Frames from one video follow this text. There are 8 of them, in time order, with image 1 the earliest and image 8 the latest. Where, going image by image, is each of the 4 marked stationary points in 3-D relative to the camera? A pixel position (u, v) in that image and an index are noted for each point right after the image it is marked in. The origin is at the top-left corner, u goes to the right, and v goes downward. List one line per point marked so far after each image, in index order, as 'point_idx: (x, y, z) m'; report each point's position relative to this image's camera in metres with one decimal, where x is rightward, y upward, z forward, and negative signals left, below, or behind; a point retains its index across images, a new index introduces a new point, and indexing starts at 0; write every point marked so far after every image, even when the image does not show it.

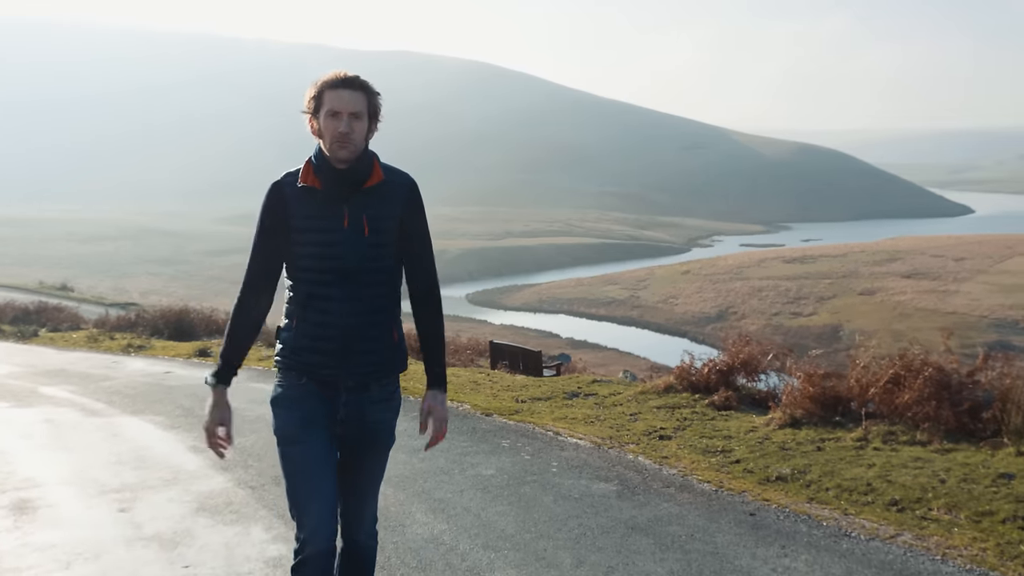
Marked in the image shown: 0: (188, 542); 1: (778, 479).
0: (-1.5, -1.2, +4.9) m
1: (+1.4, -1.0, +5.5) m
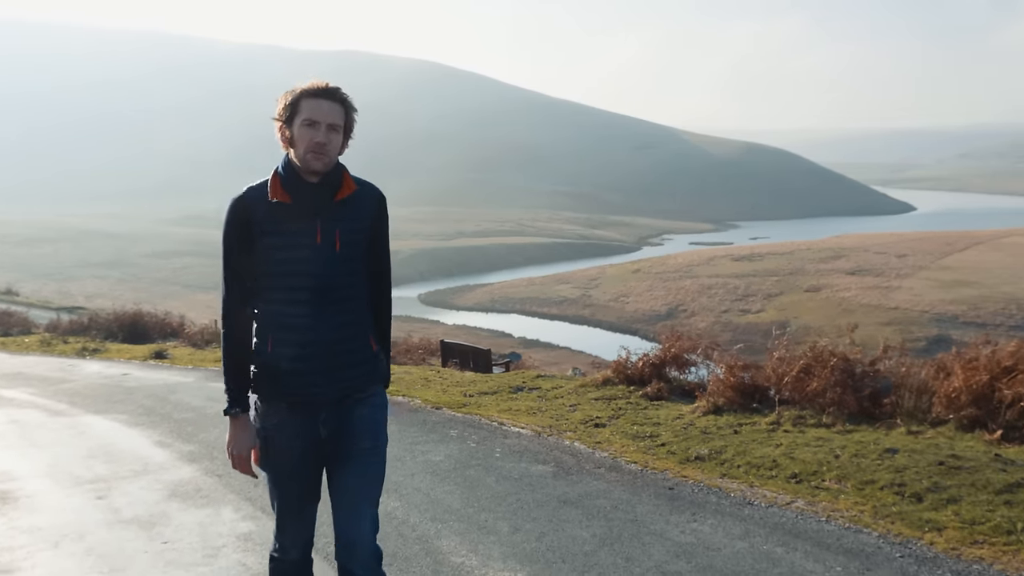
0: (-1.8, -1.2, +5.4) m
1: (+1.1, -1.0, +6.1) m
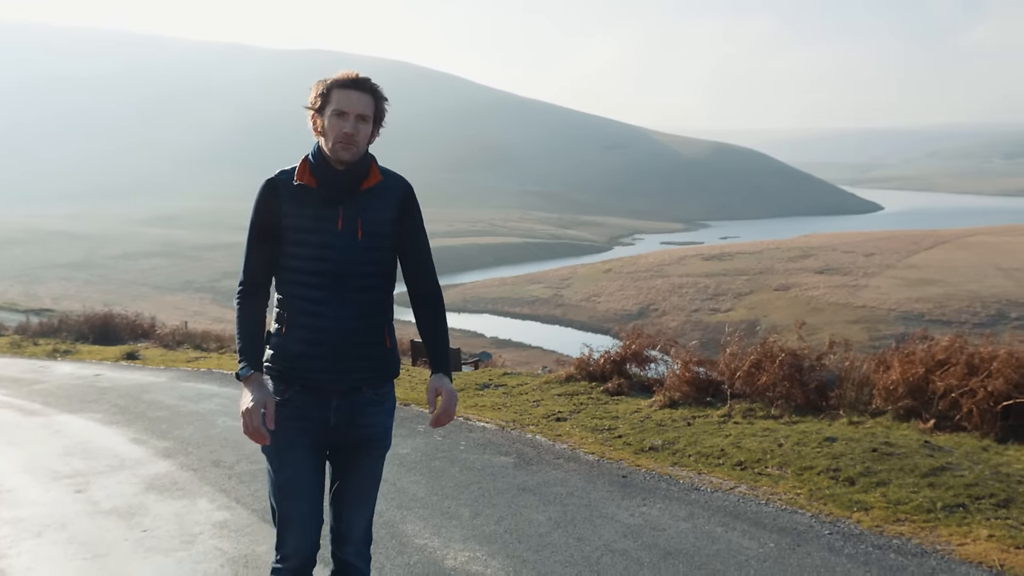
0: (-2.0, -1.2, +5.7) m
1: (+0.9, -1.0, +6.5) m
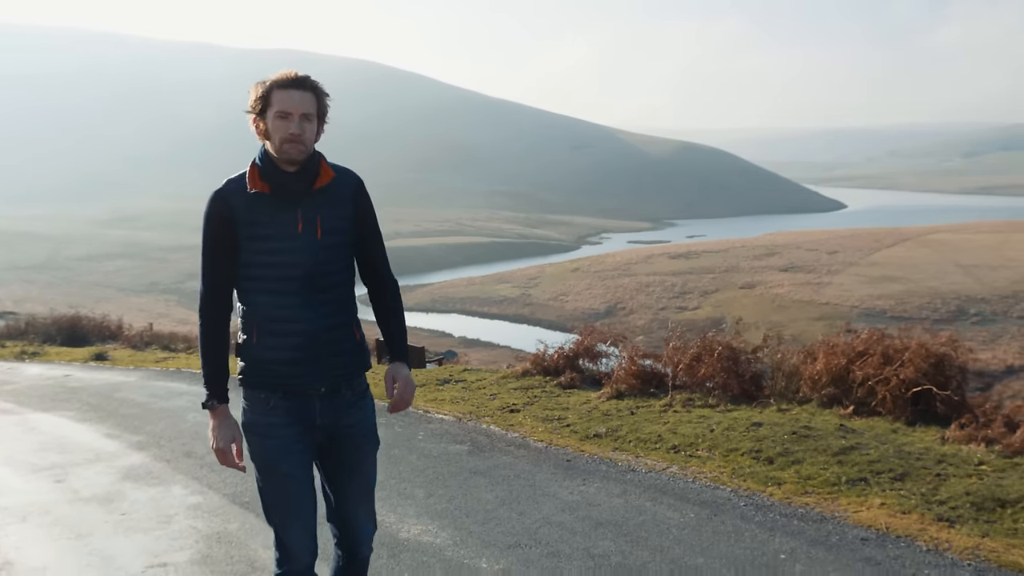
0: (-2.3, -1.2, +6.1) m
1: (+0.6, -1.0, +7.0) m
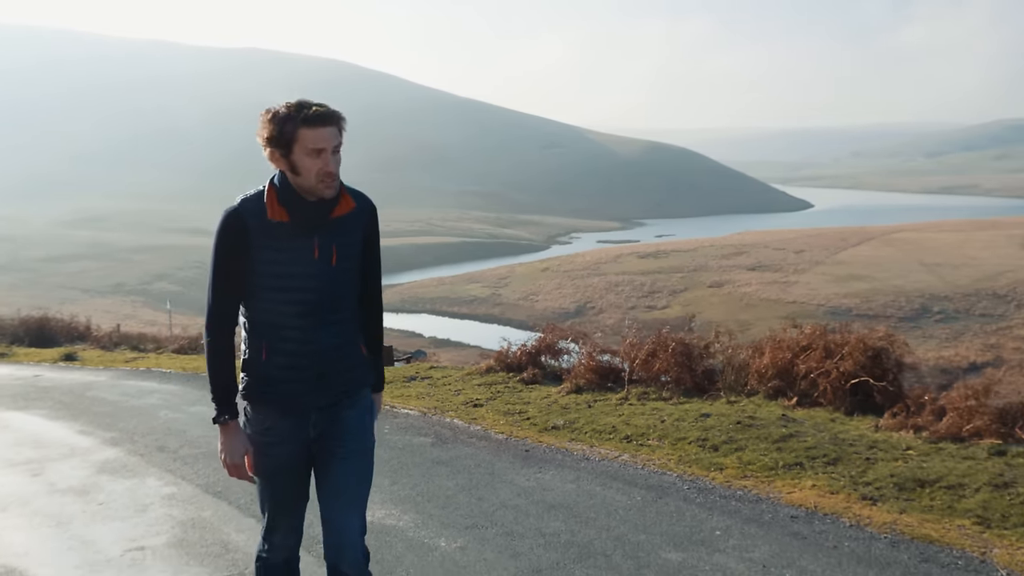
0: (-2.5, -1.2, +6.4) m
1: (+0.3, -1.0, +7.3) m
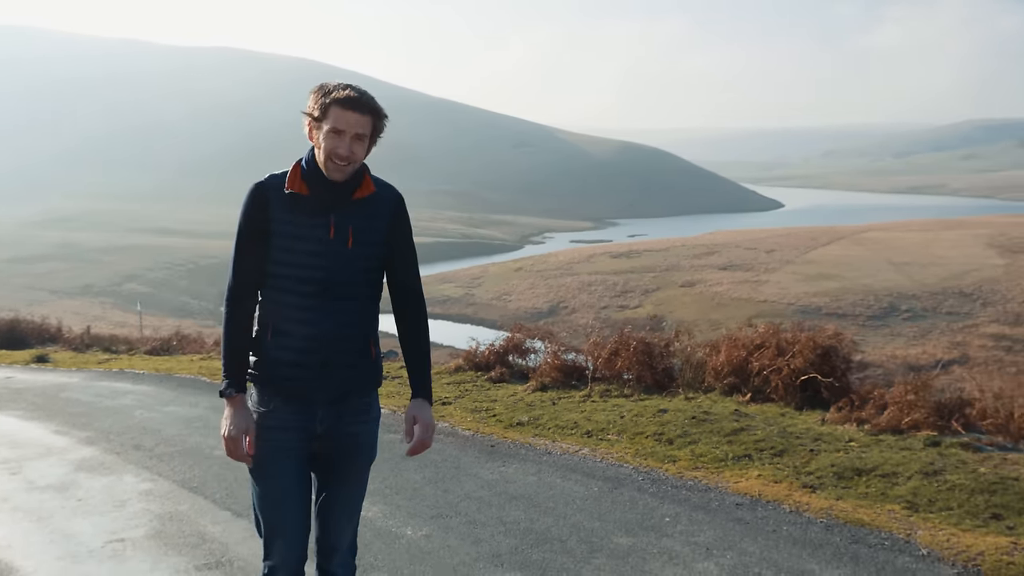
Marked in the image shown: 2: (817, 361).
0: (-2.7, -1.2, +6.6) m
1: (+0.1, -1.0, +7.6) m
2: (+2.1, -0.5, +7.3) m
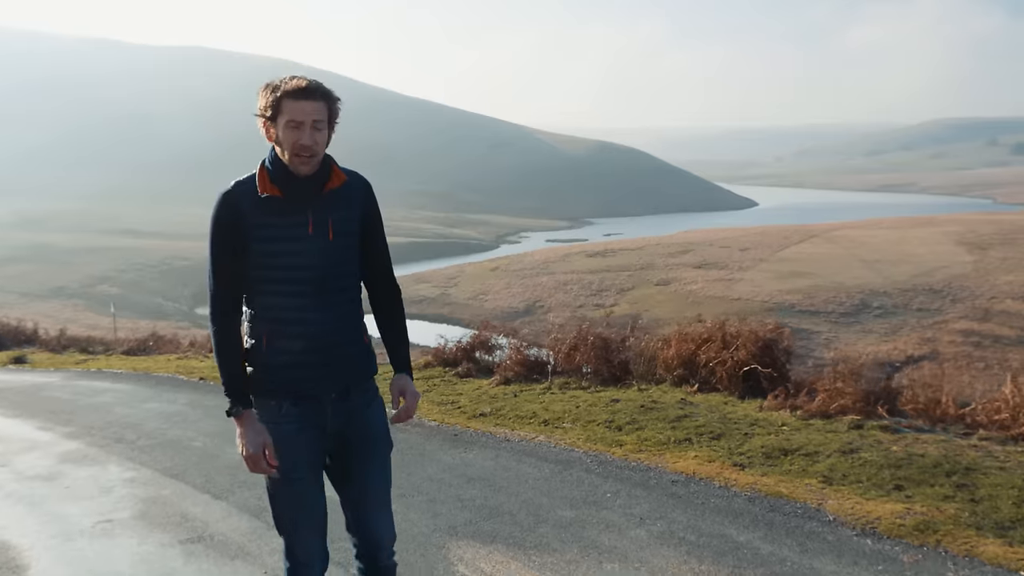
0: (-3.0, -1.2, +7.0) m
1: (-0.2, -1.0, +8.1) m
2: (+1.8, -0.5, +7.8) m
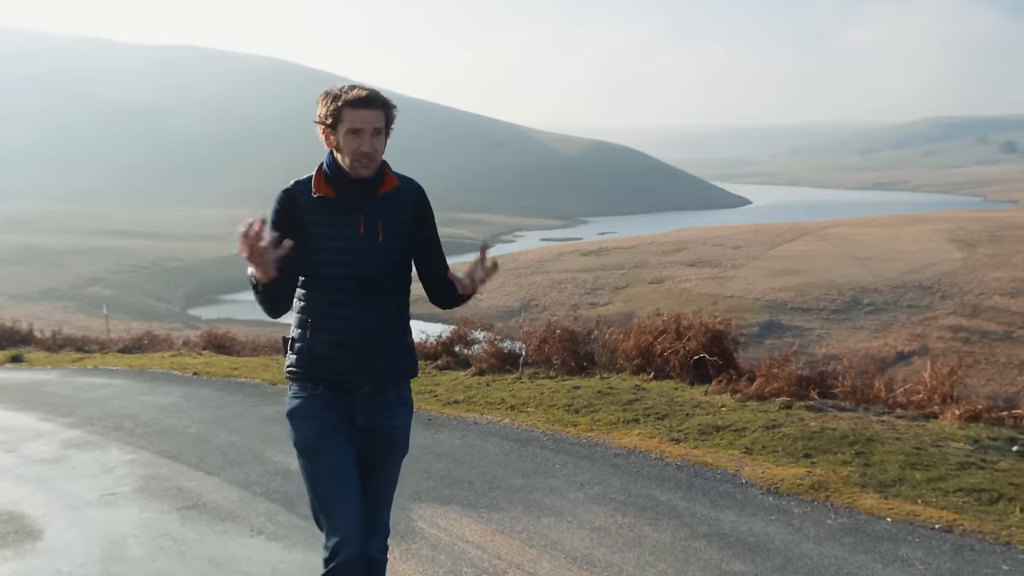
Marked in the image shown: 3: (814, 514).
0: (-3.2, -1.2, +7.6) m
1: (-0.5, -0.9, +8.7) m
2: (+1.6, -0.4, +8.5) m
3: (+1.3, -1.0, +4.5) m
